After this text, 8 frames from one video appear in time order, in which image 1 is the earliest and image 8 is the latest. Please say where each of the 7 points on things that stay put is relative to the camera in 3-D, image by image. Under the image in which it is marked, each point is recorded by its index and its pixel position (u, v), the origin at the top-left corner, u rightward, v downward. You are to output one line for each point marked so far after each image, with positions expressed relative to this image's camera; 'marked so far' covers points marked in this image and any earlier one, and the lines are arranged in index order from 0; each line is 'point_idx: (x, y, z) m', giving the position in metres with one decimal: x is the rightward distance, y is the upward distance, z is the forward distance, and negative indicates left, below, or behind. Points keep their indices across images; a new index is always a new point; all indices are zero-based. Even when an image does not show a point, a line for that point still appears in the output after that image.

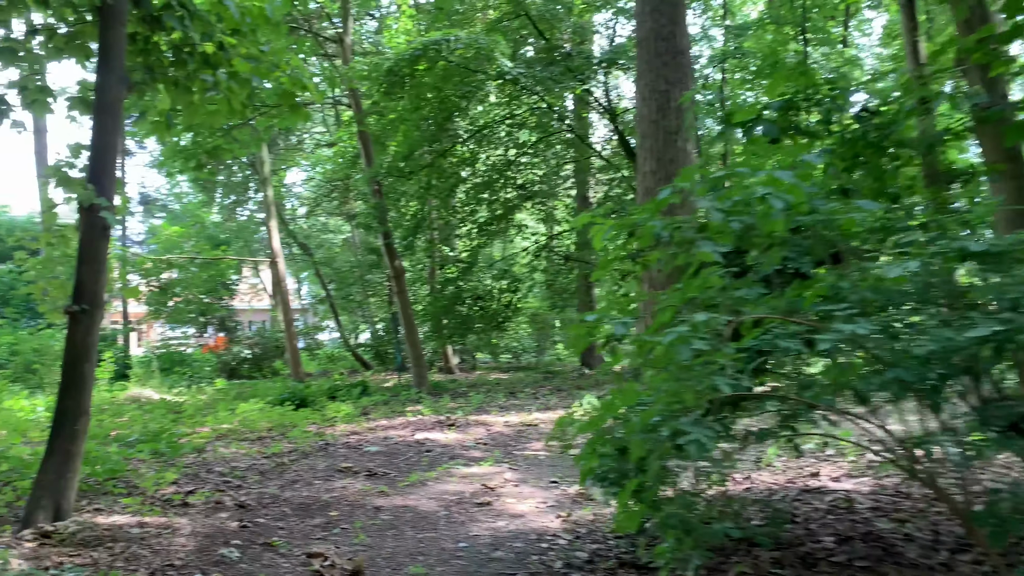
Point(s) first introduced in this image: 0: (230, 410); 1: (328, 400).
0: (-3.0, -1.3, +8.5) m
1: (-2.1, -1.3, +9.5) m
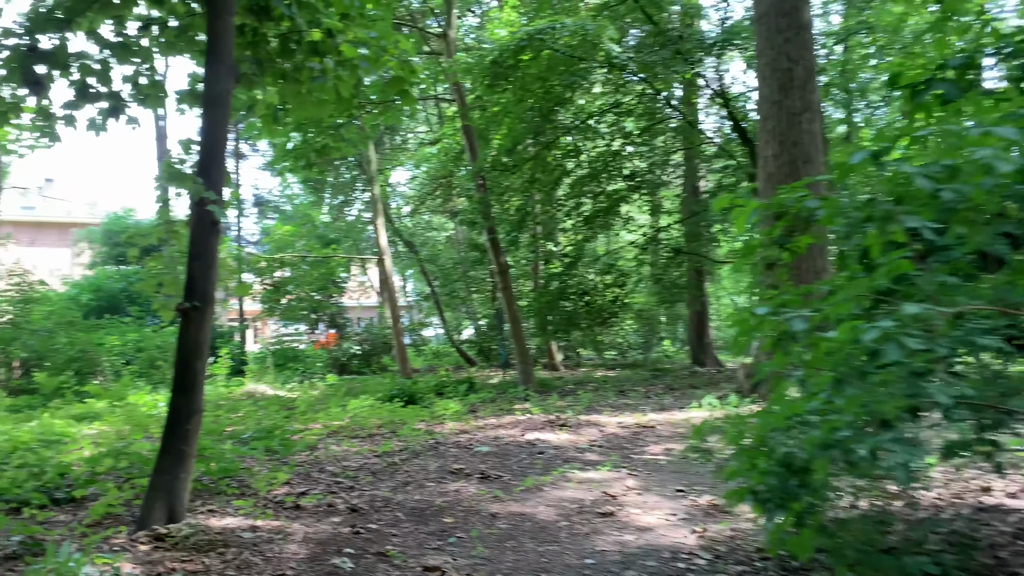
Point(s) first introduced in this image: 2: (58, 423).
0: (-1.8, -1.3, +8.5) m
1: (-0.9, -1.3, +9.4) m
2: (-4.4, -1.3, +7.8) m
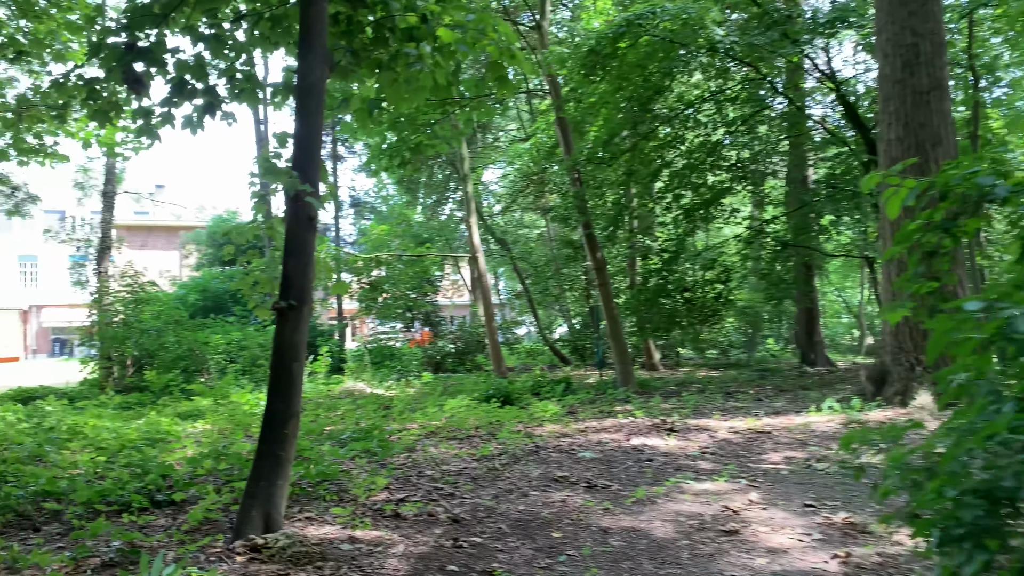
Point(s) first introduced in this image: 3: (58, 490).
0: (-0.8, -1.2, +8.4) m
1: (+0.2, -1.2, +9.1) m
2: (-3.4, -1.3, +8.0) m
3: (-2.3, -1.0, +4.2) m
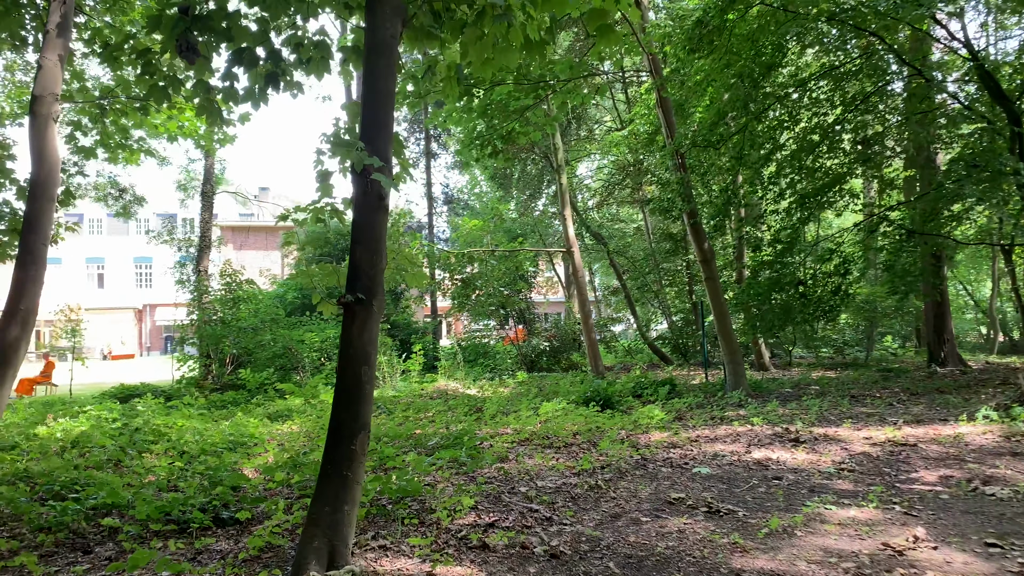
0: (+0.2, -1.2, +7.8) m
1: (+1.3, -1.2, +8.4) m
2: (-2.5, -1.3, +7.7) m
3: (-1.8, -1.0, +3.8) m
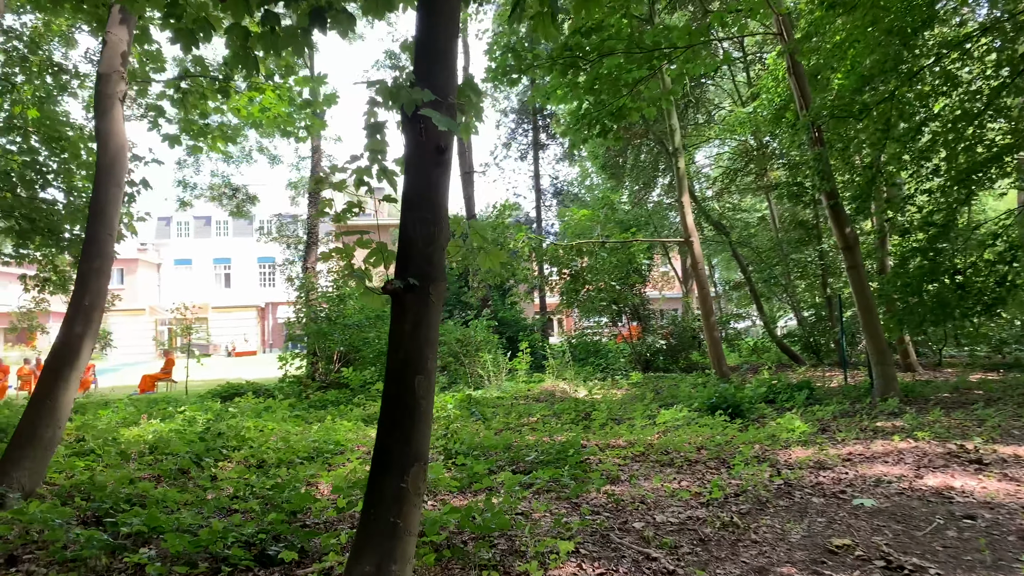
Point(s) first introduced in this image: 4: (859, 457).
0: (+1.2, -1.1, +7.0) m
1: (+2.3, -1.1, +7.4) m
2: (-1.5, -1.2, +7.2) m
3: (-1.4, -1.0, +3.3) m
4: (+2.2, -1.1, +5.1) m
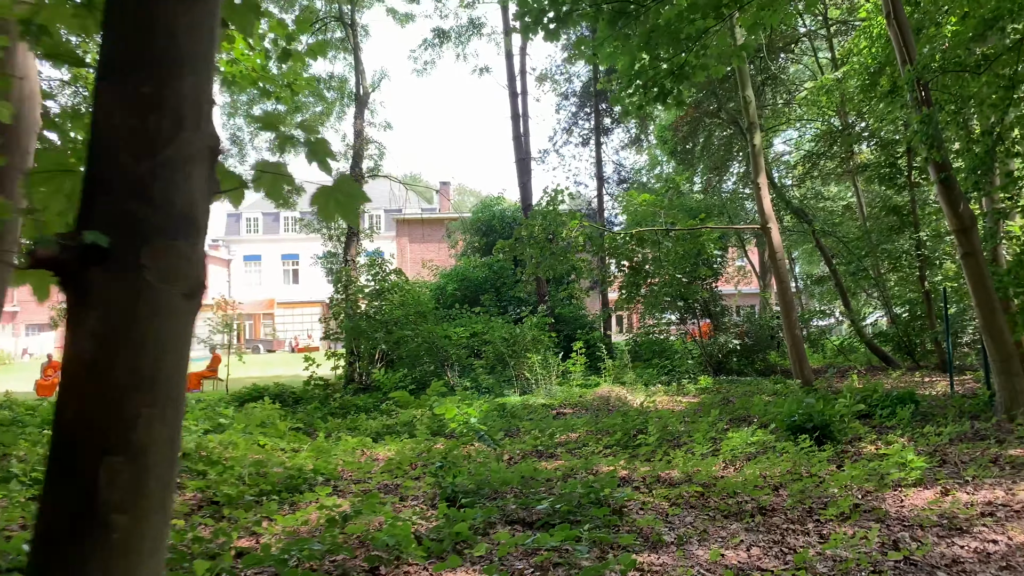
0: (+1.4, -1.0, +5.6) m
1: (+2.6, -1.0, +5.9) m
2: (-1.2, -1.2, +6.1) m
3: (-1.5, -0.9, +2.2) m
4: (+2.2, -1.0, +3.7) m
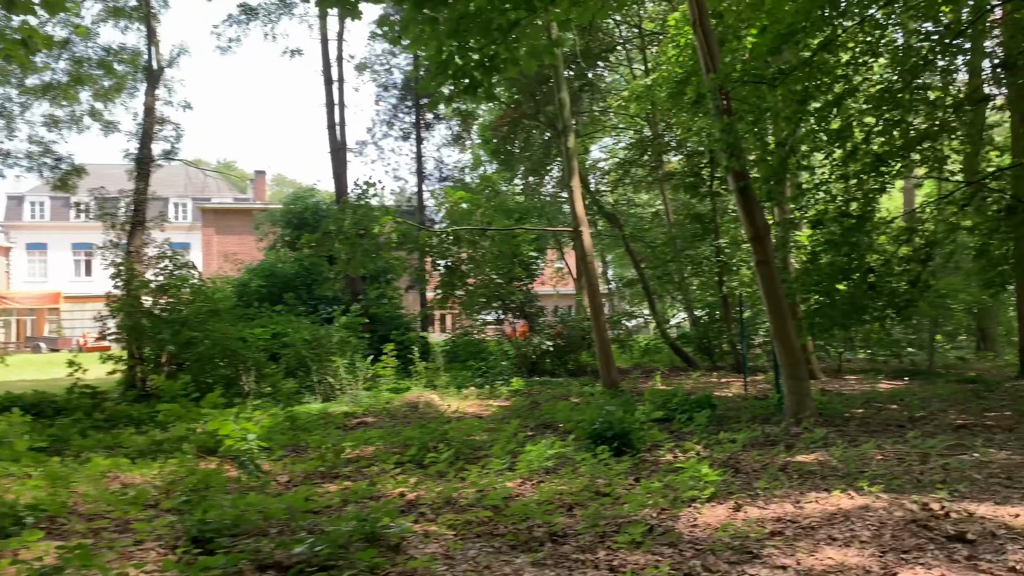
0: (0.0, -1.1, +5.3) m
1: (+1.1, -1.1, +5.9) m
2: (-2.7, -1.1, +5.2) m
3: (-2.1, -0.9, +1.3) m
4: (+1.2, -1.0, +3.6) m
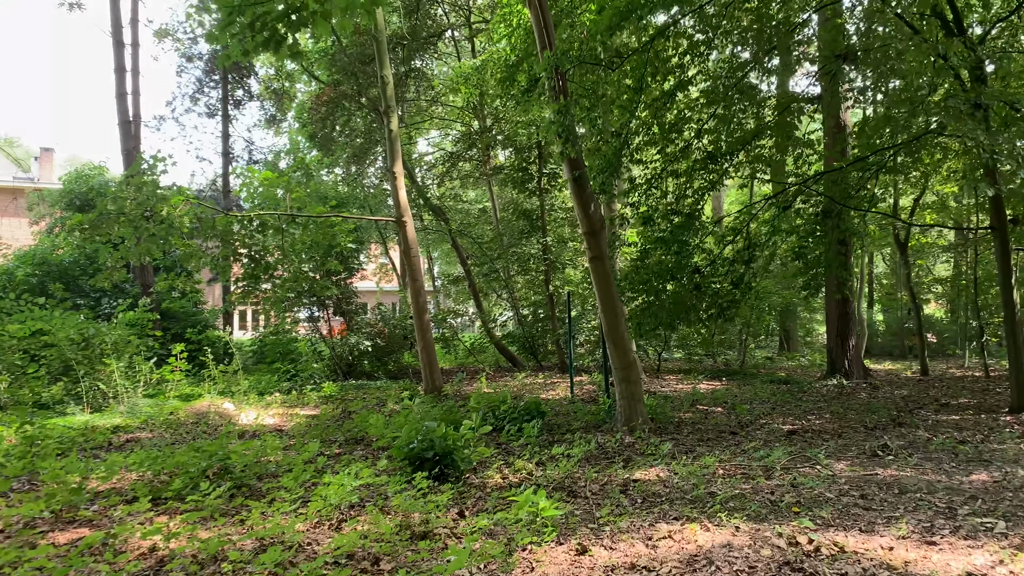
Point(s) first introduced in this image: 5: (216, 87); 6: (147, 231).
0: (-1.1, -1.0, +4.3) m
1: (-0.1, -1.0, +5.1) m
2: (-3.7, -1.0, +3.7) m
3: (-2.3, -0.9, 0.0) m
4: (+0.5, -1.0, +3.0) m
5: (-6.6, +4.5, +18.1) m
6: (-4.4, +0.7, +9.8) m
